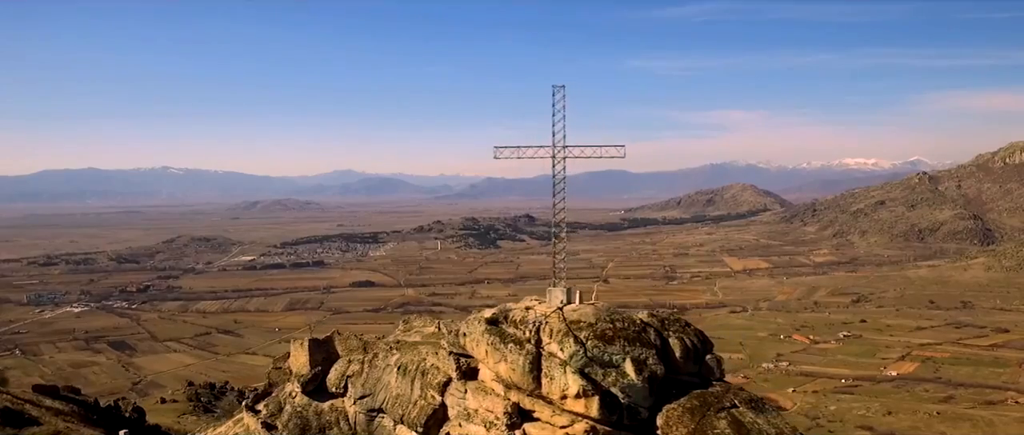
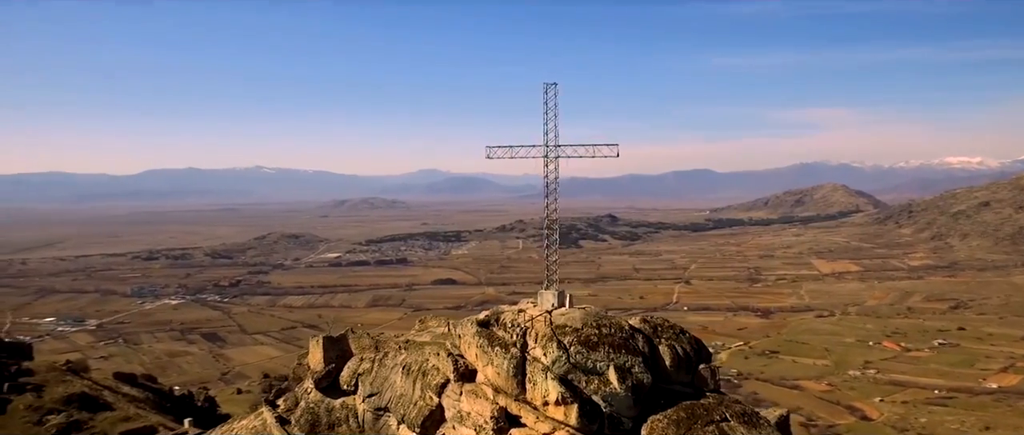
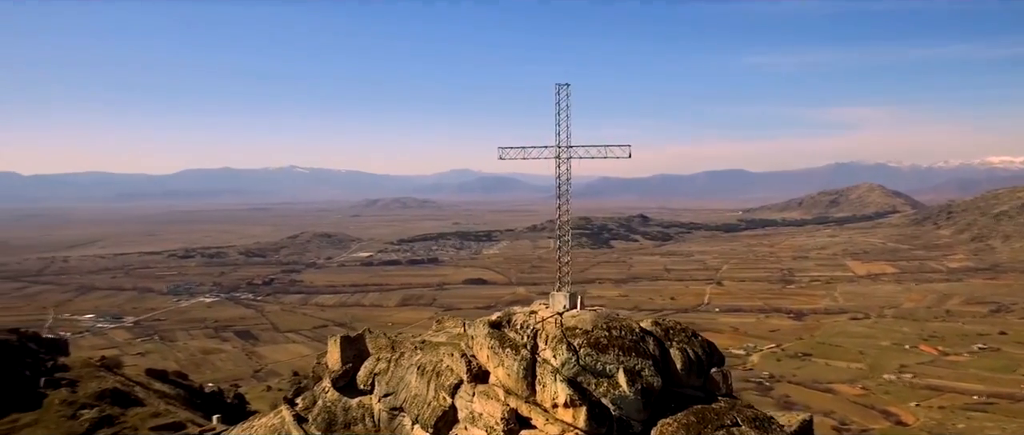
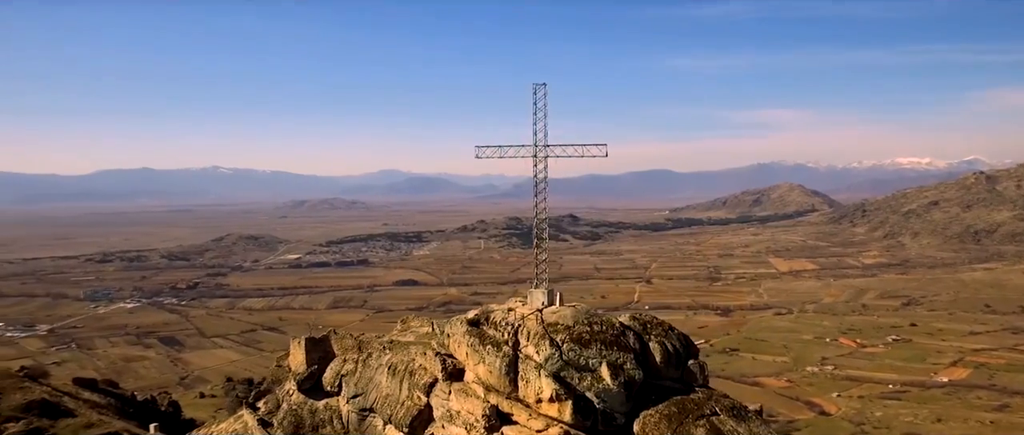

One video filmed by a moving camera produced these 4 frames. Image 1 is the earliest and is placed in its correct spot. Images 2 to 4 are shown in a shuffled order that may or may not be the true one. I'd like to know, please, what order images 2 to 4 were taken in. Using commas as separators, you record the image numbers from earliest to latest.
4, 2, 3
